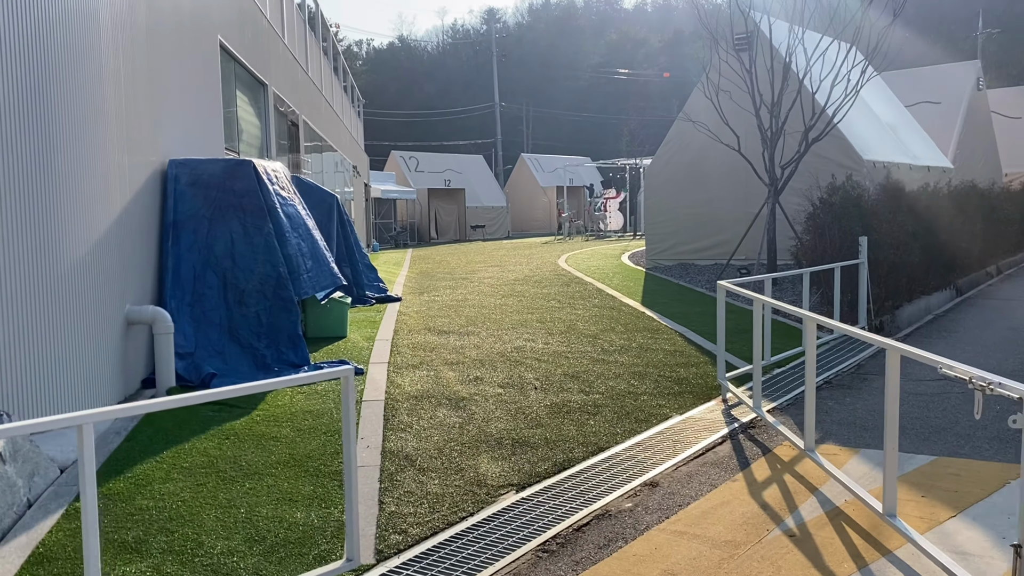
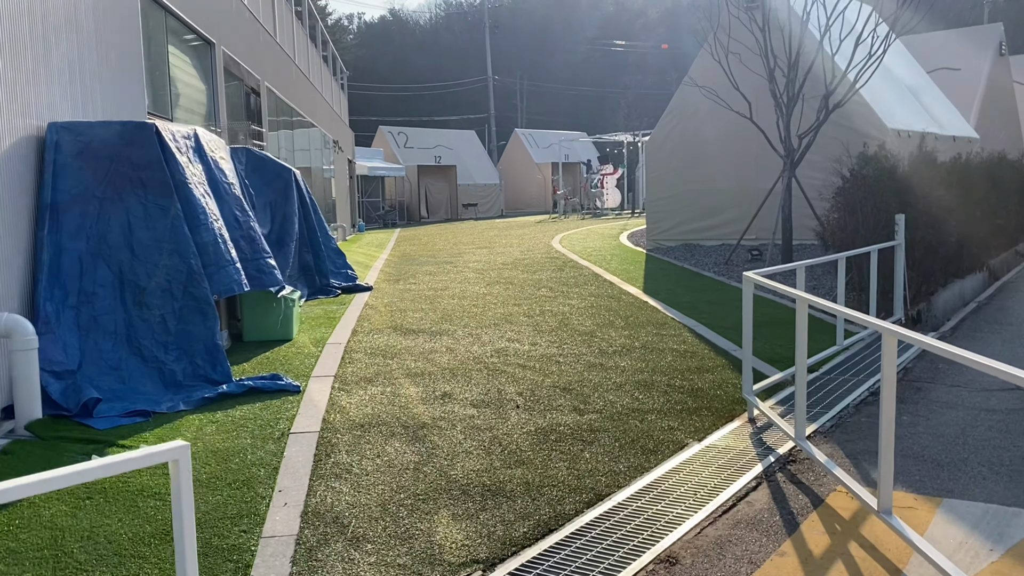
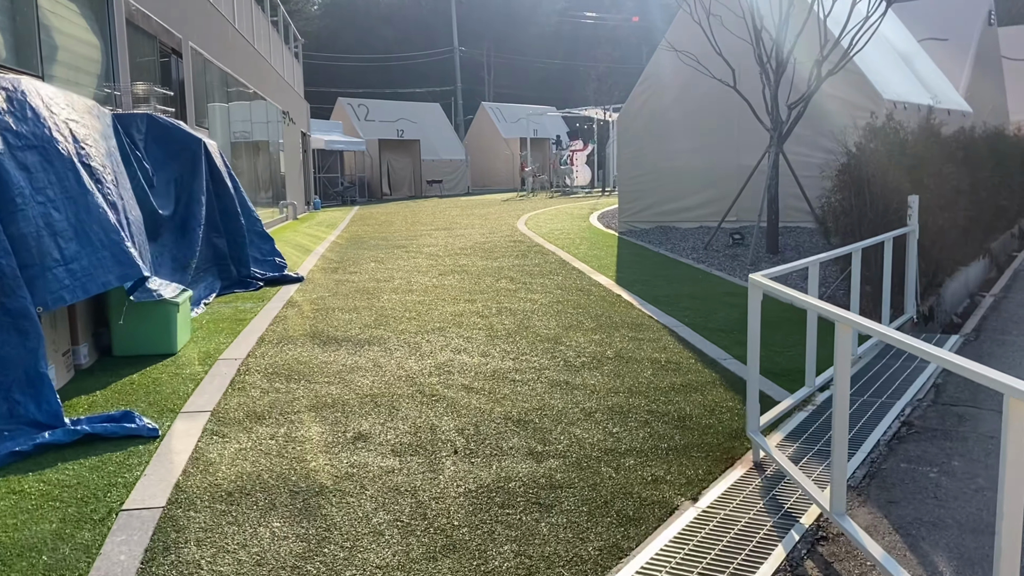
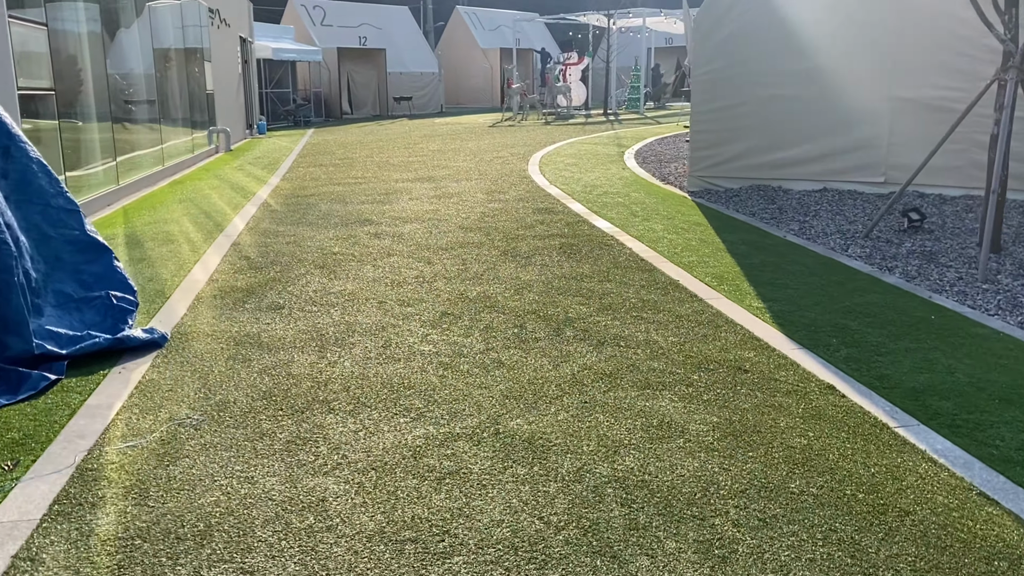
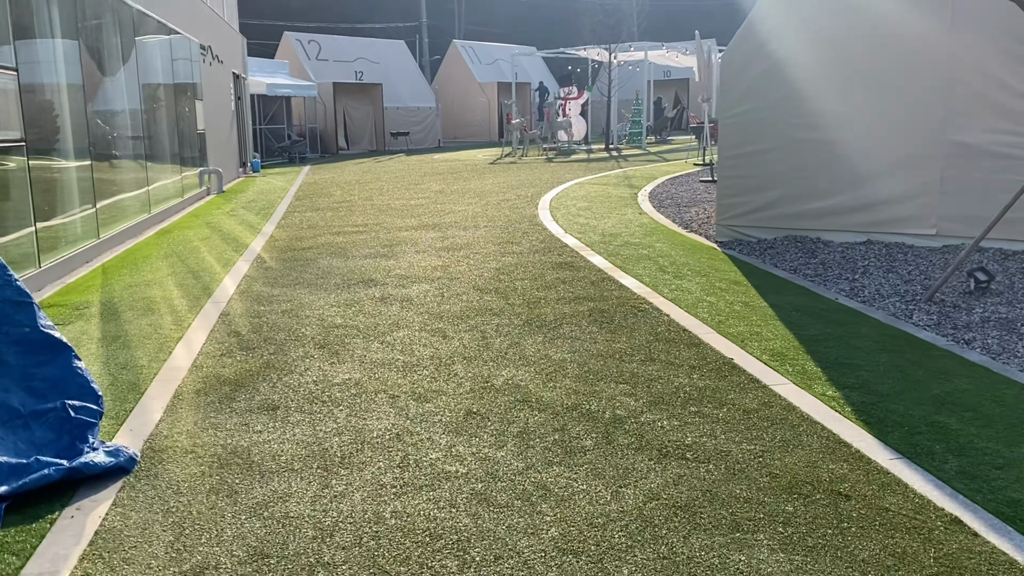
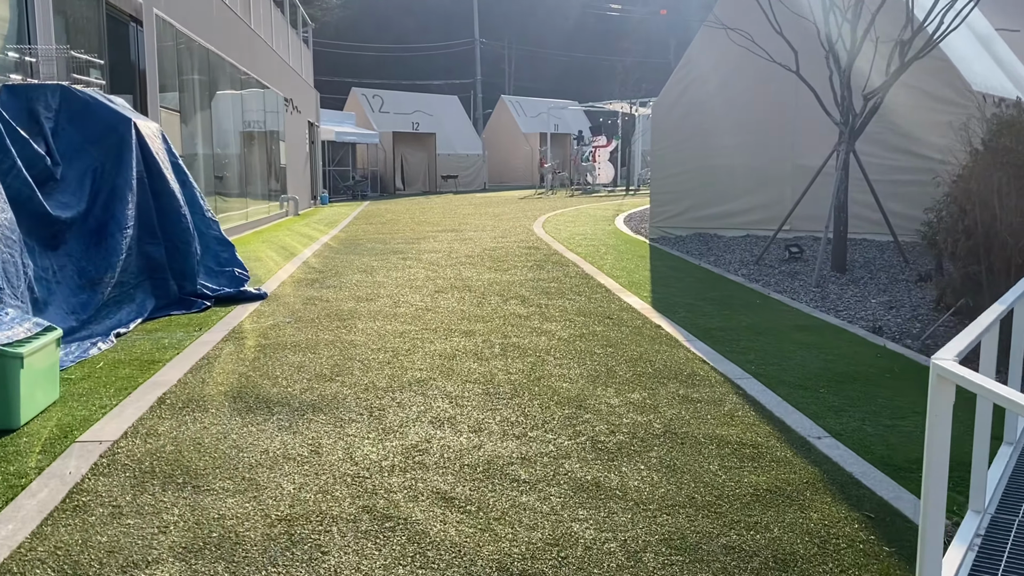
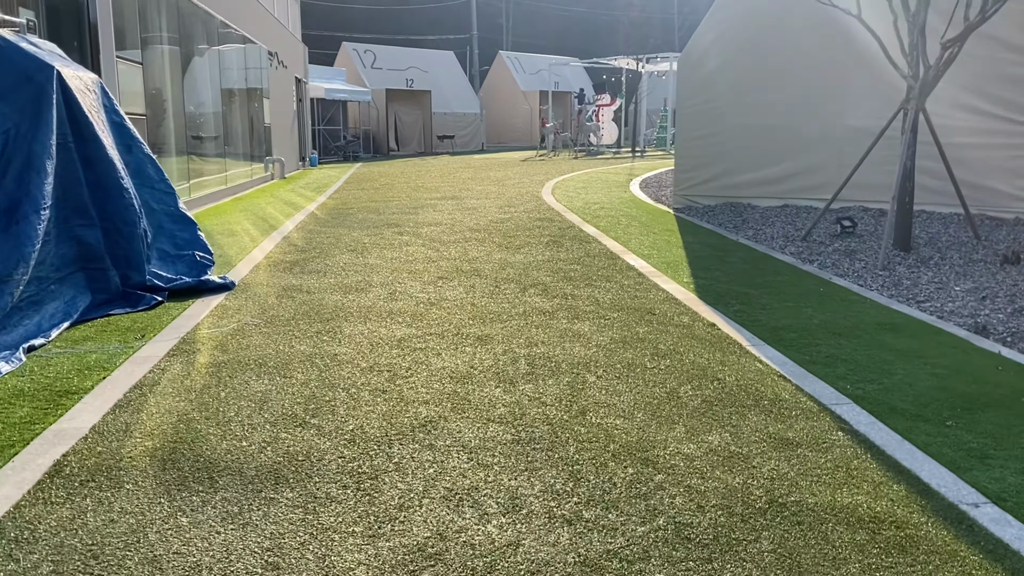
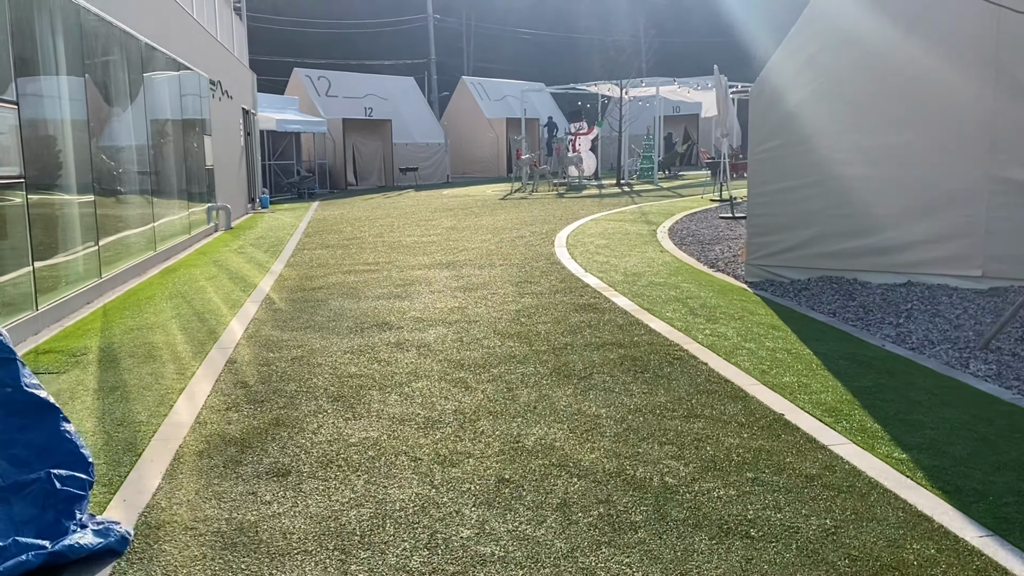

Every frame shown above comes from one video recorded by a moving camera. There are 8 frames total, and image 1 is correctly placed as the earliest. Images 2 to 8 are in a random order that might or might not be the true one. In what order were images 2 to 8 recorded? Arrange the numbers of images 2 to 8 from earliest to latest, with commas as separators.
2, 3, 6, 7, 4, 5, 8
